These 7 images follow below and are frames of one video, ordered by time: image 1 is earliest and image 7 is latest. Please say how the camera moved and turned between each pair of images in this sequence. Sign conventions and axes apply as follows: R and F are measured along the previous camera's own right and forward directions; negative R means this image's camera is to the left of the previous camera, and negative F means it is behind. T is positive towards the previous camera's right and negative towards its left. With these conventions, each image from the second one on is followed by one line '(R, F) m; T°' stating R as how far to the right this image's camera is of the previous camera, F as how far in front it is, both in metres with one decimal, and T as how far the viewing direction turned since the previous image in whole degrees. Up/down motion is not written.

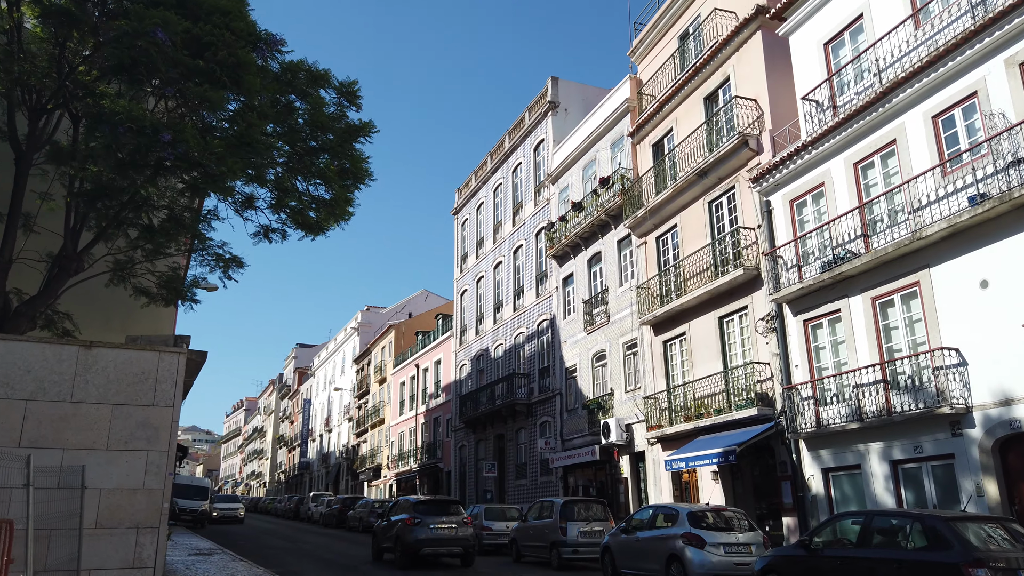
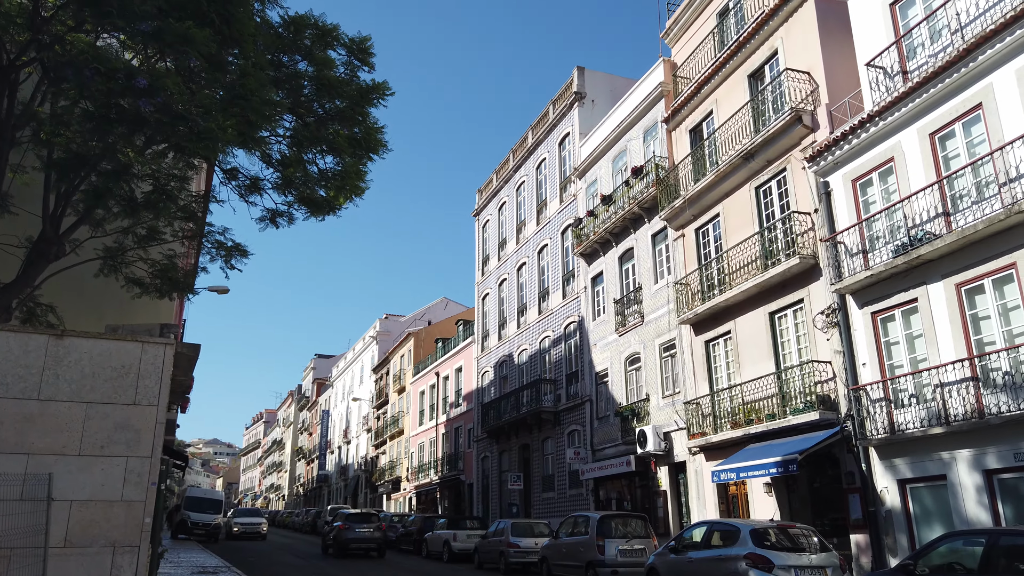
(-0.2, +1.6) m; -1°
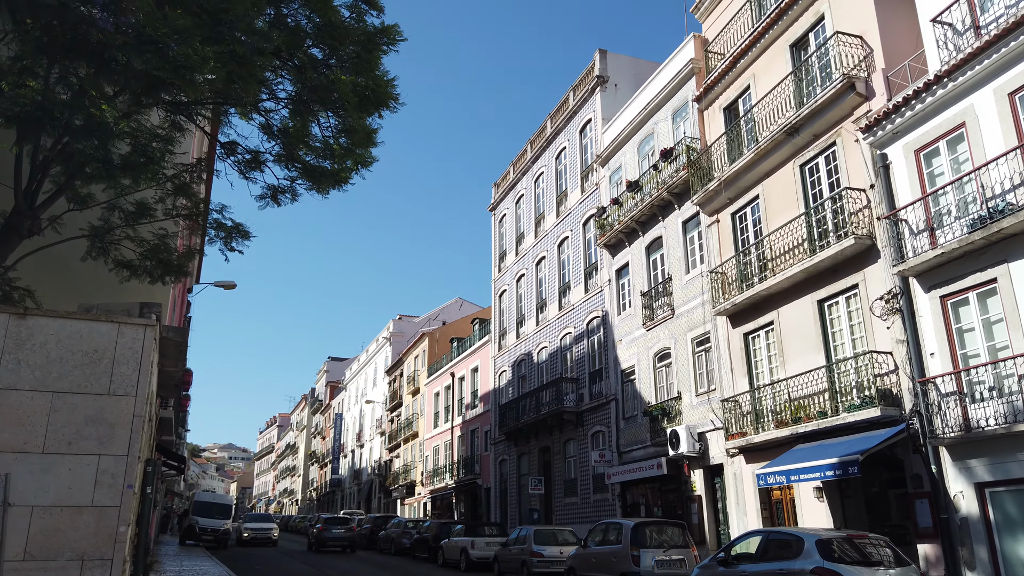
(-0.2, +1.4) m; -1°
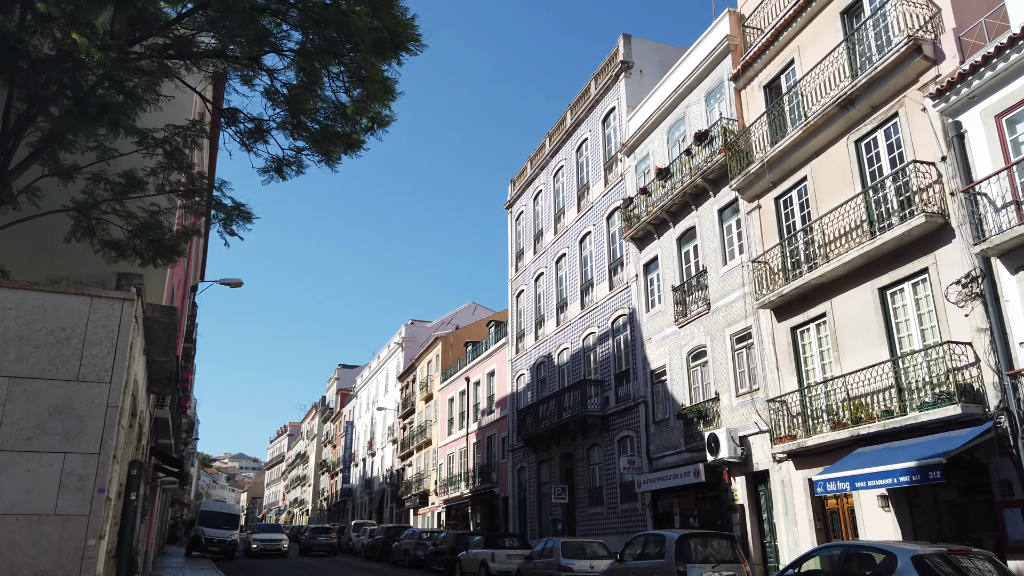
(-0.3, +1.4) m; -1°
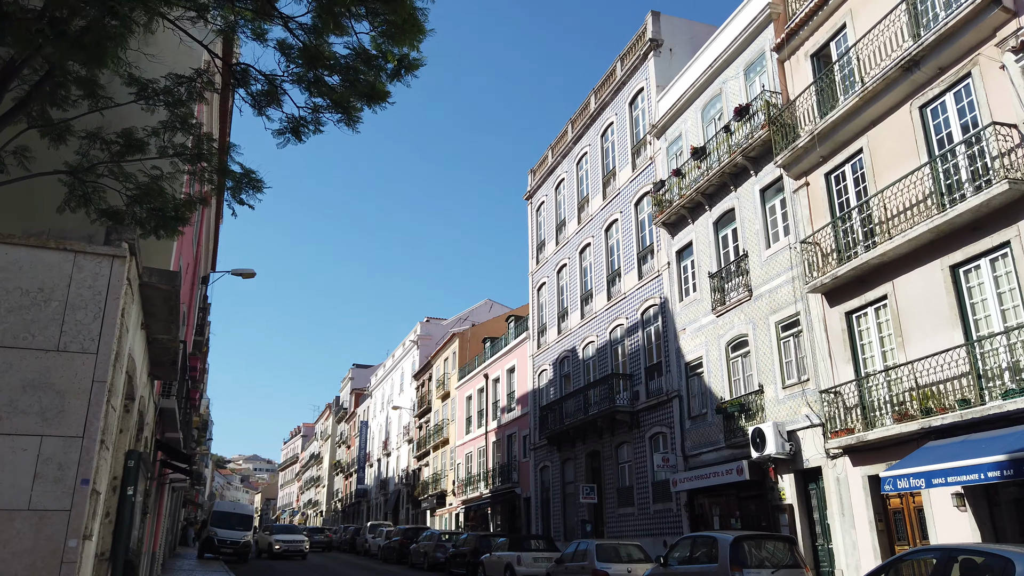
(-0.4, +1.2) m; -1°
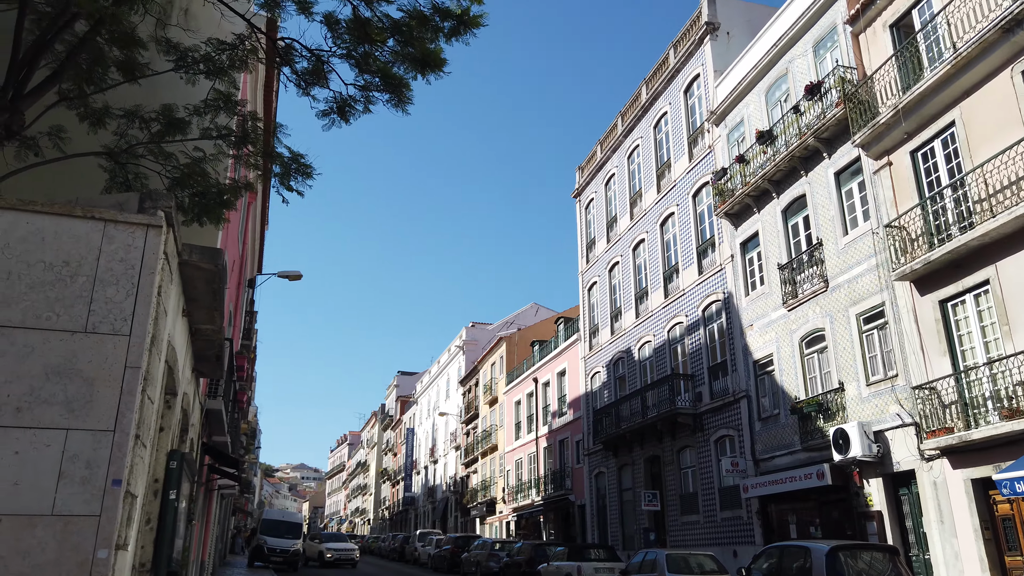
(-0.4, +0.9) m; -3°
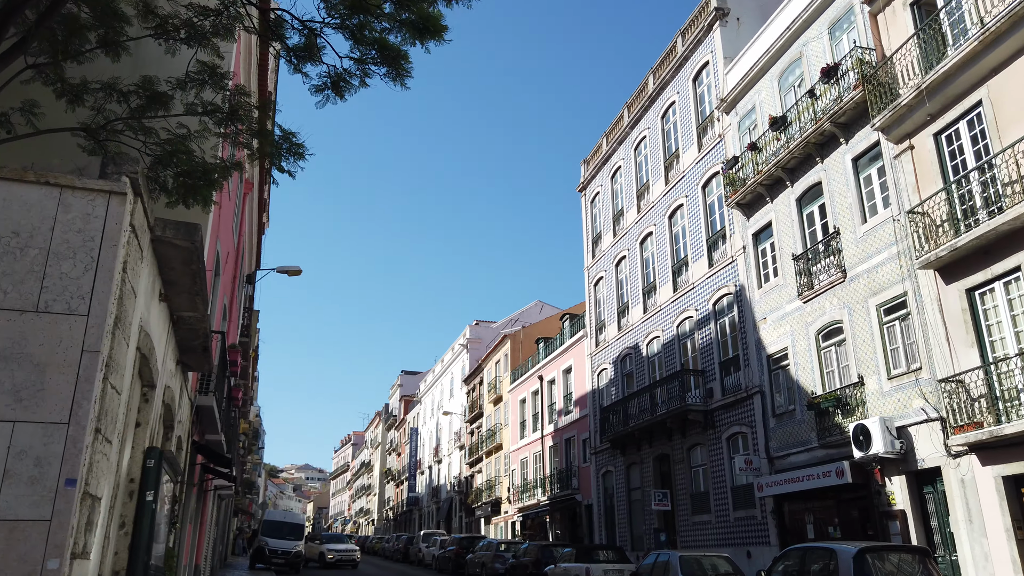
(0.0, +0.6) m; 0°
